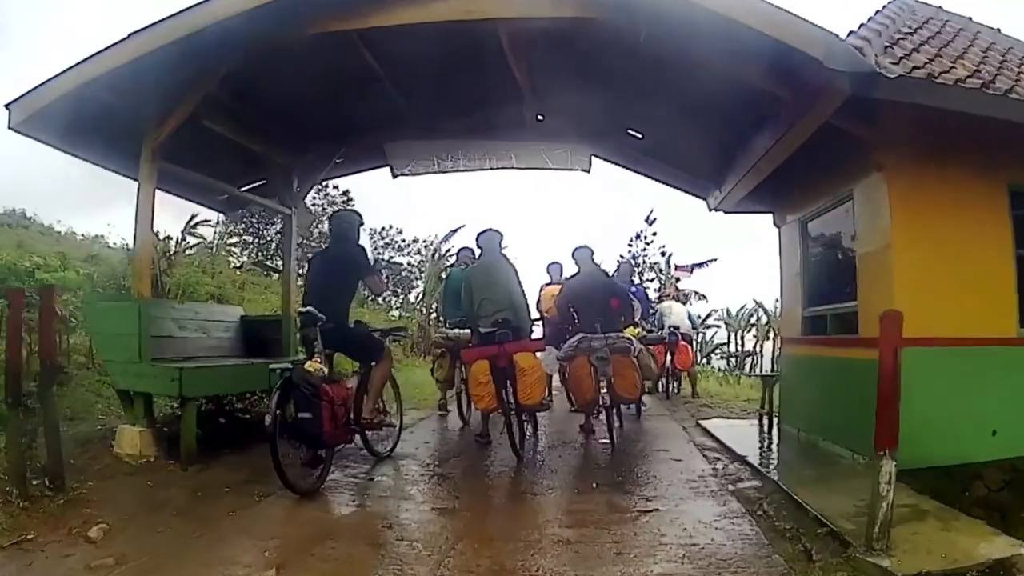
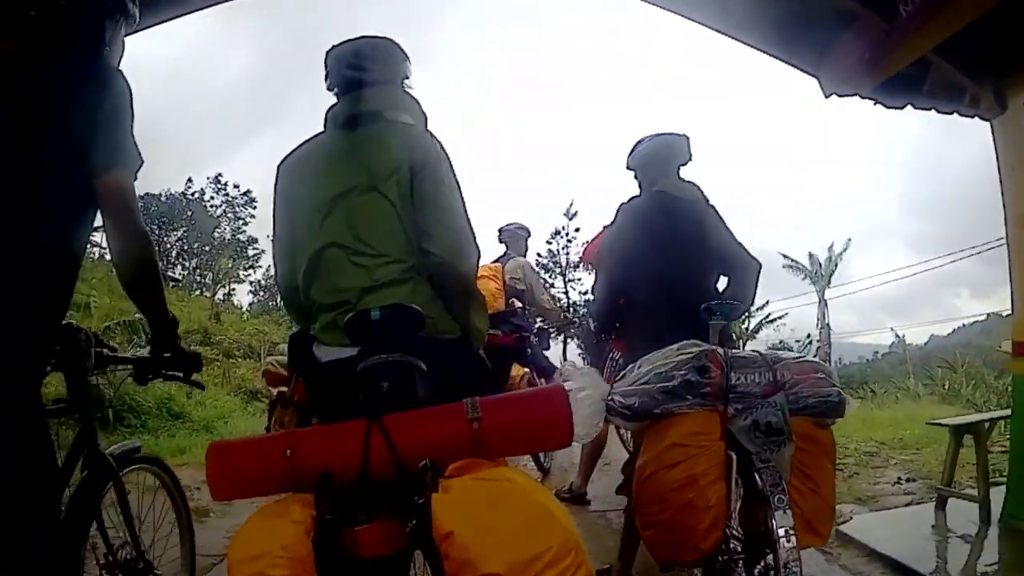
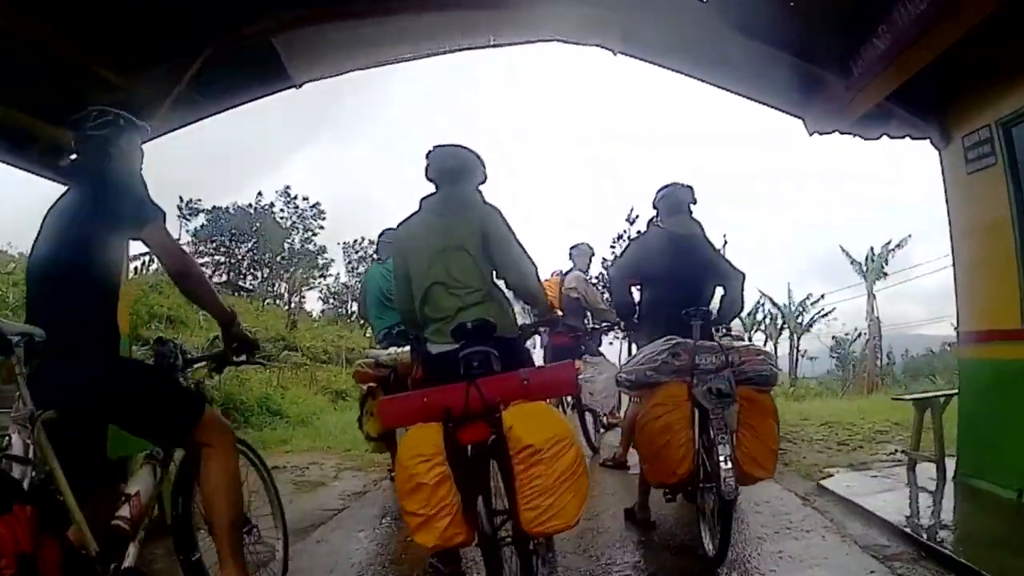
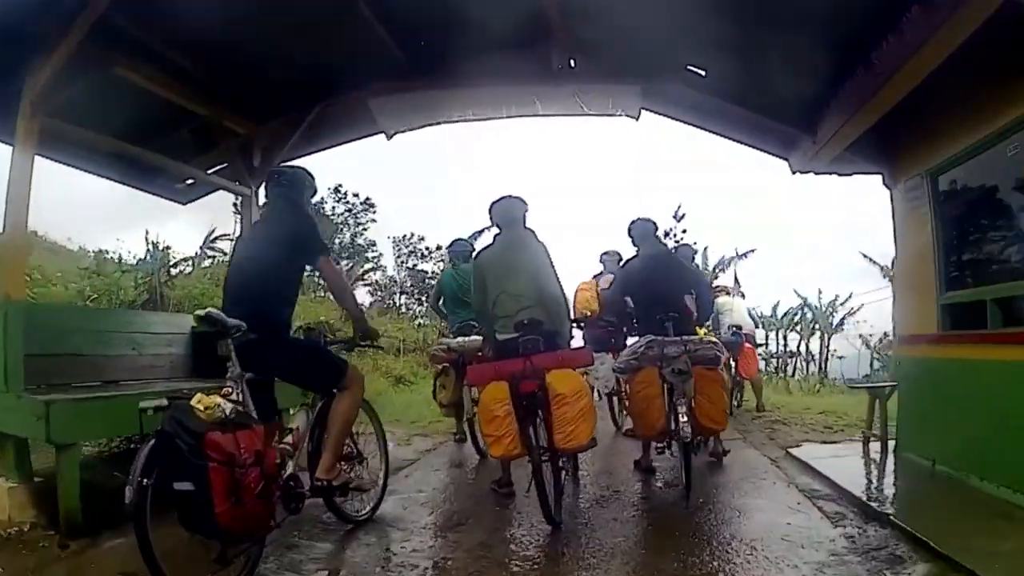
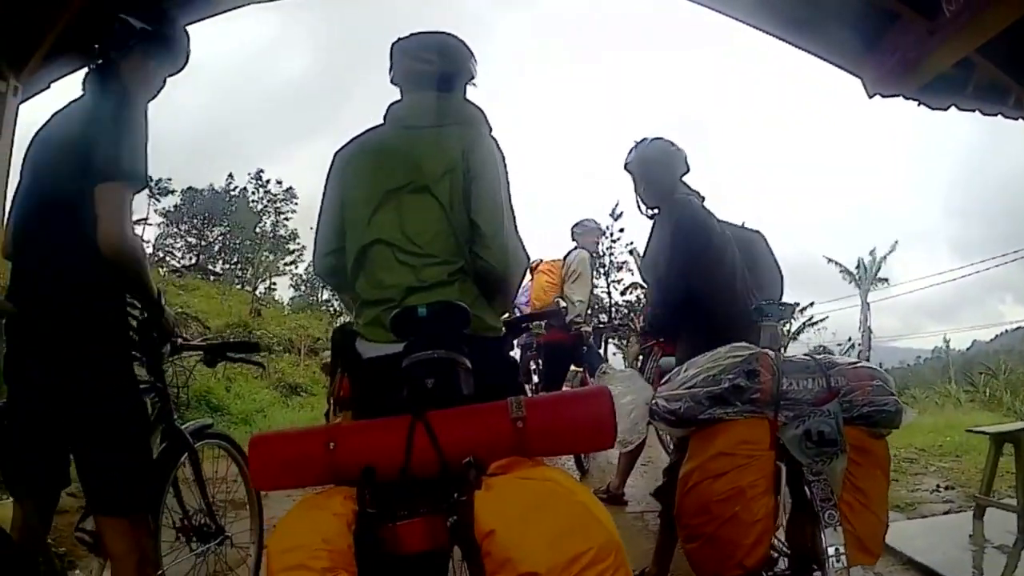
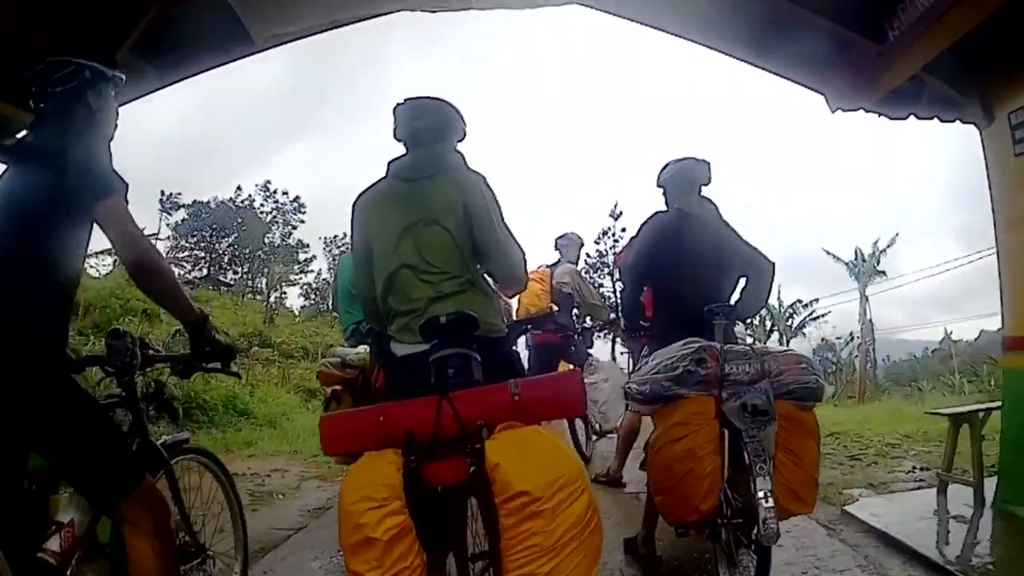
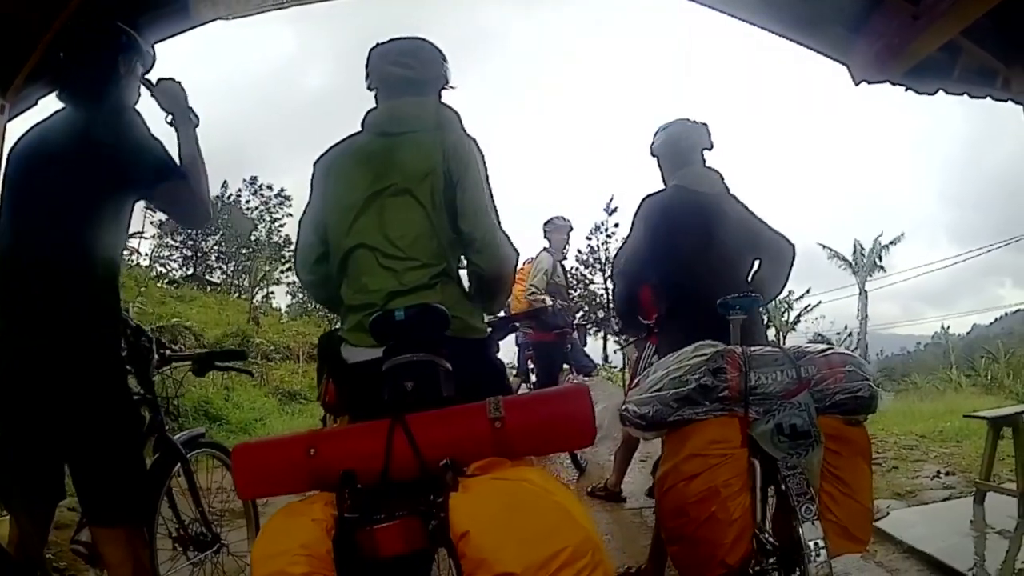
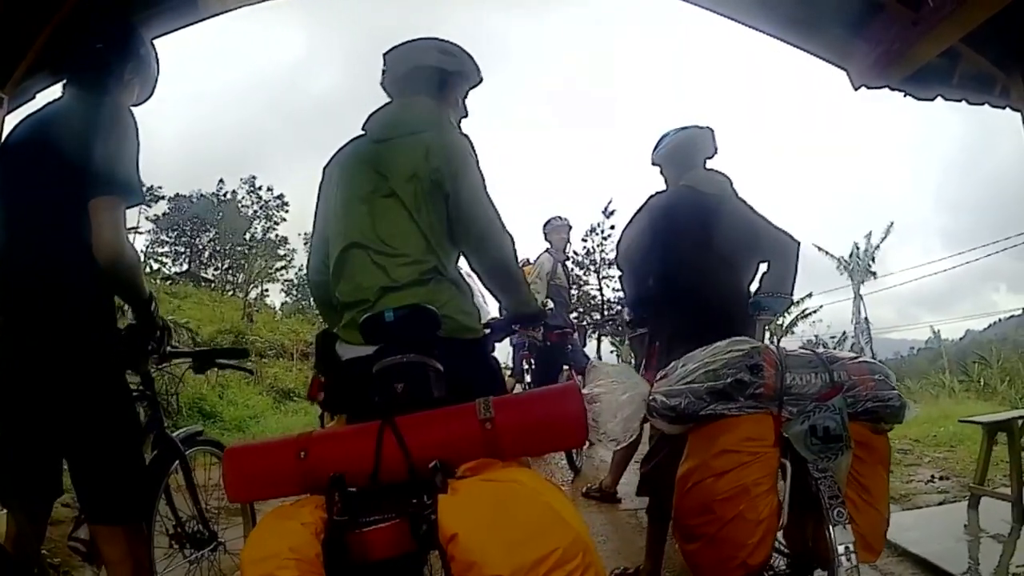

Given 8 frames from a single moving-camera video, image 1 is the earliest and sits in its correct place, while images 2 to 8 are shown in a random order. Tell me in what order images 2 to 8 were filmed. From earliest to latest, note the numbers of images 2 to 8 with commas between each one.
4, 3, 6, 2, 5, 7, 8
